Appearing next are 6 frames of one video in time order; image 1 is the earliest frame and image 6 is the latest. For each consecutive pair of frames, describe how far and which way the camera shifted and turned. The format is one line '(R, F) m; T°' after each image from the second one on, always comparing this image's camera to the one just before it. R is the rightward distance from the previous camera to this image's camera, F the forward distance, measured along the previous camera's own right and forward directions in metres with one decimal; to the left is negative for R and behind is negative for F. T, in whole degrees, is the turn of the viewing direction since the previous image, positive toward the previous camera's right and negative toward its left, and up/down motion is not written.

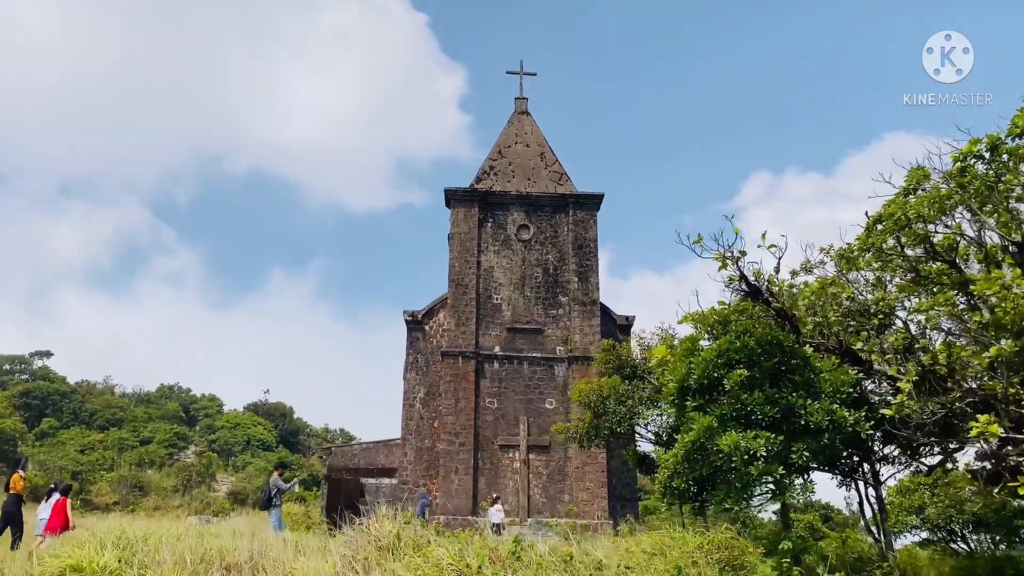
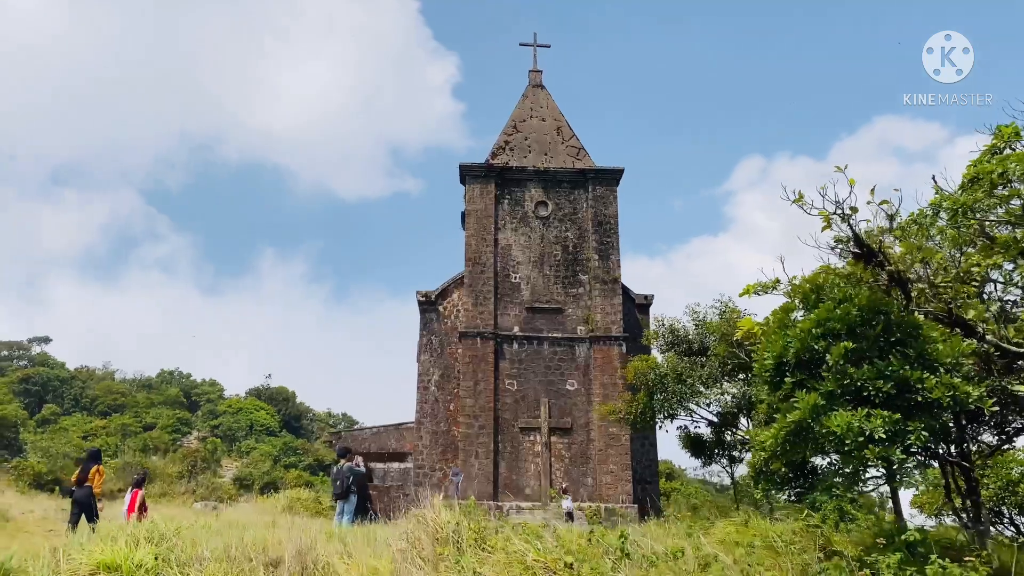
(-0.5, +0.5) m; 0°
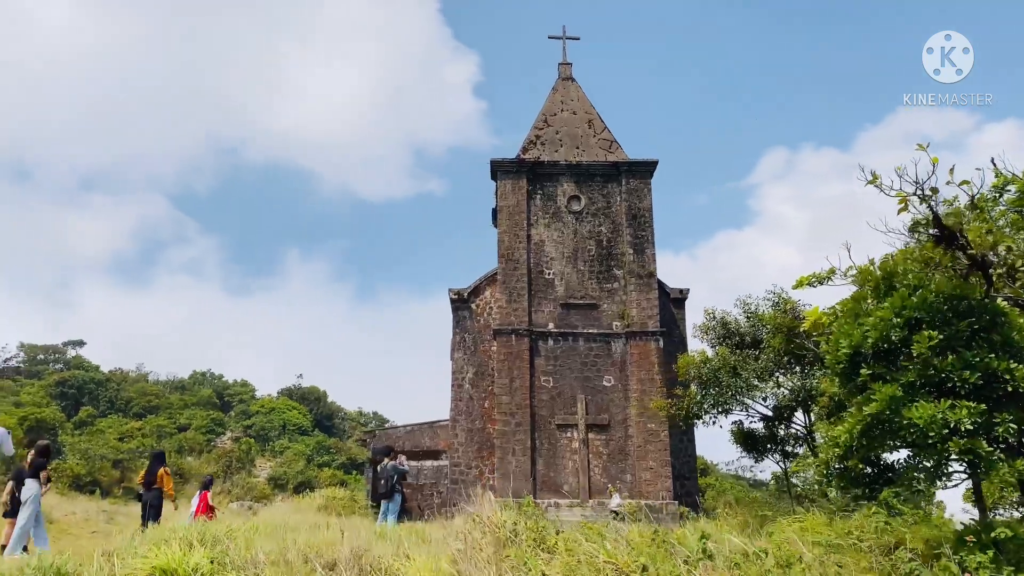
(-0.2, +0.2) m; -2°
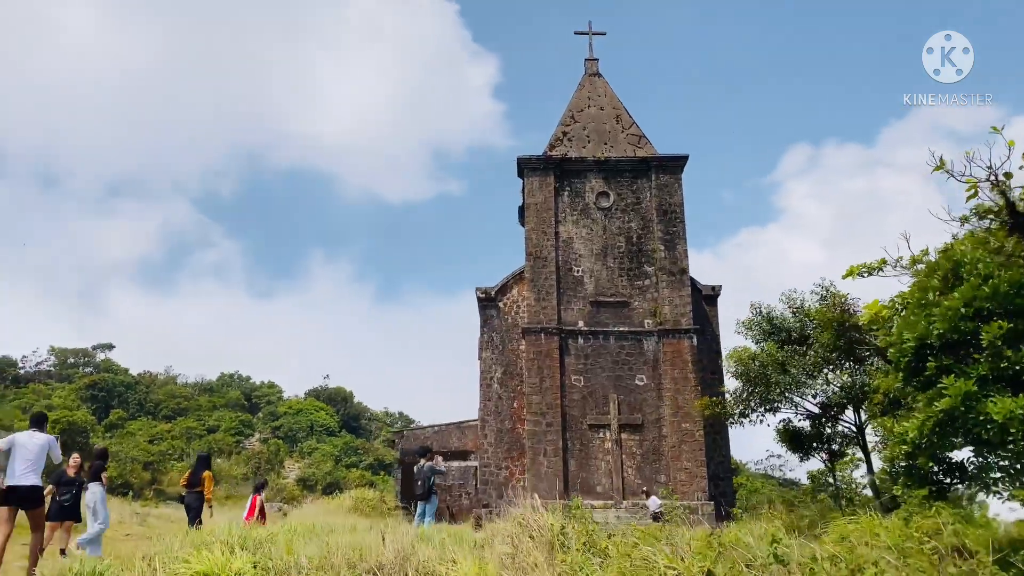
(-0.1, +0.2) m; -2°
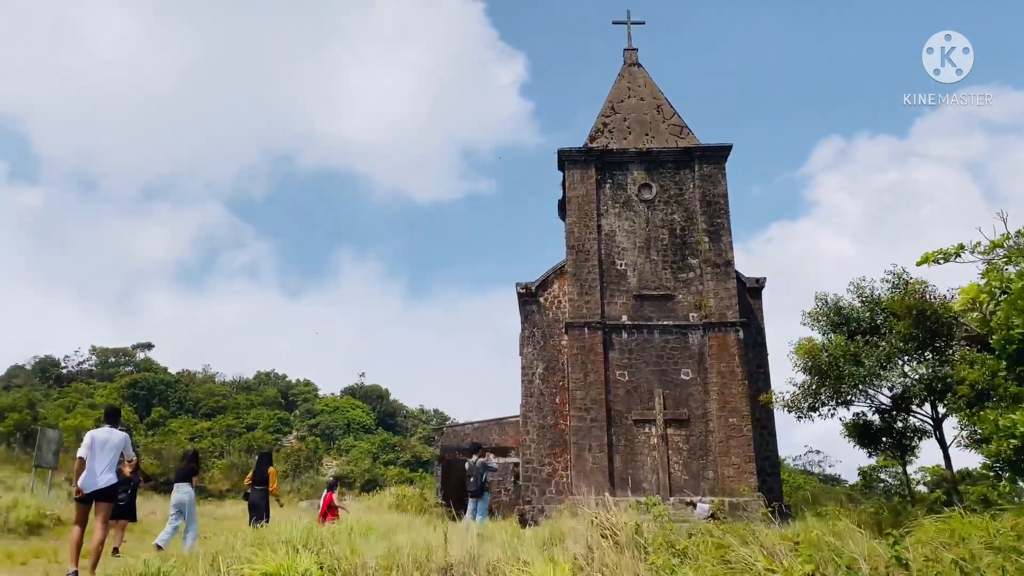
(-0.2, +0.2) m; -2°
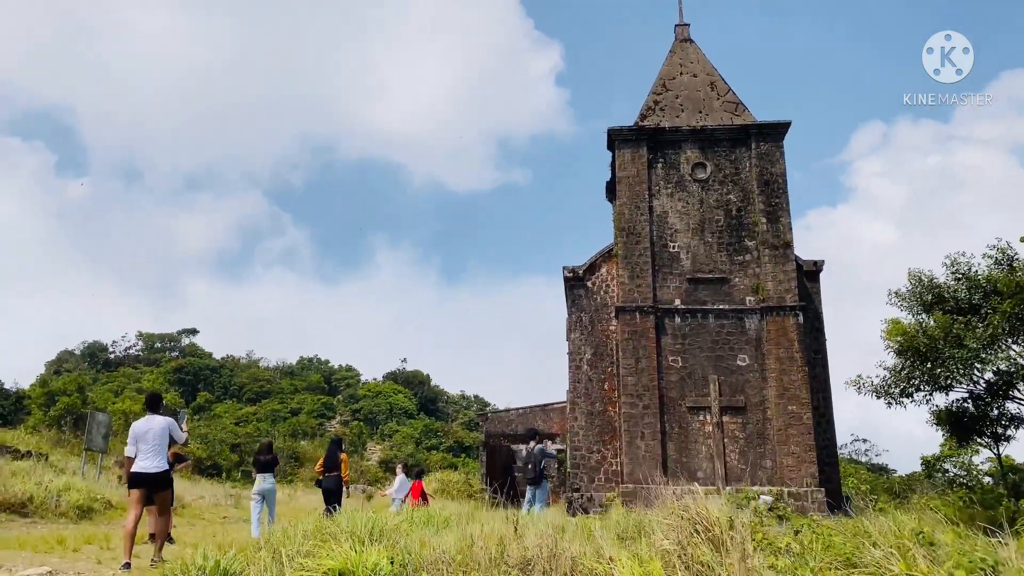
(-0.2, +0.4) m; -3°
